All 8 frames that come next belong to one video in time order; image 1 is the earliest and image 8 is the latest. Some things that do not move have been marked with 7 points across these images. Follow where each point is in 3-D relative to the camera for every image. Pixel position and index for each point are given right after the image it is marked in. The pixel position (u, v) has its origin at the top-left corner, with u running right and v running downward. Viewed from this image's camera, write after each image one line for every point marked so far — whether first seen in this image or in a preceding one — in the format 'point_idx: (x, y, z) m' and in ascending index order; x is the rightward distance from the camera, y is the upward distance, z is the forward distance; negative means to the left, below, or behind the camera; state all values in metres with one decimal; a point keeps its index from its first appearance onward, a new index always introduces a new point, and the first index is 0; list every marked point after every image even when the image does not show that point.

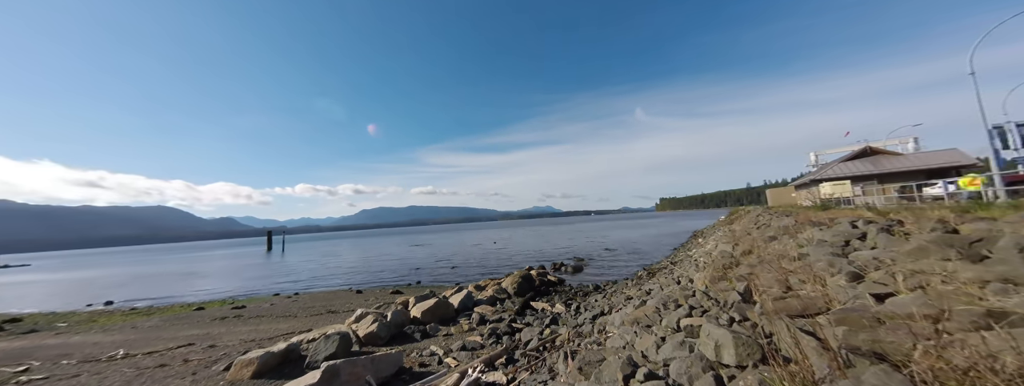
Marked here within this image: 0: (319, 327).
0: (-7.0, -4.8, +10.9) m
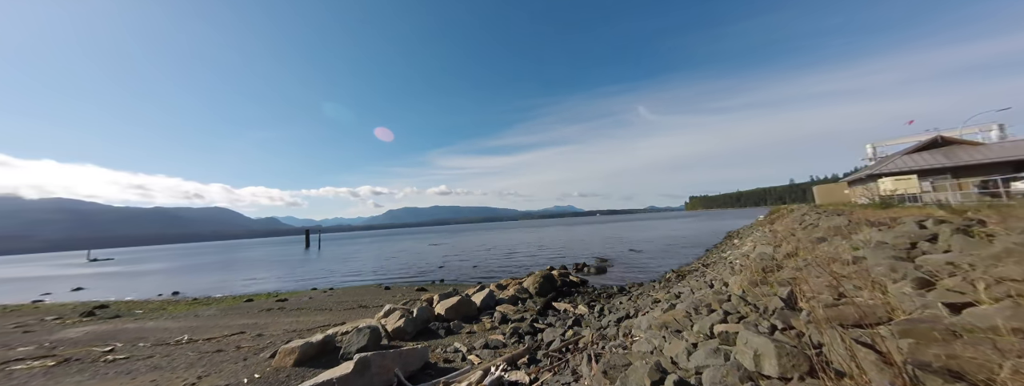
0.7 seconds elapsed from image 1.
0: (-6.2, -4.9, +11.6) m
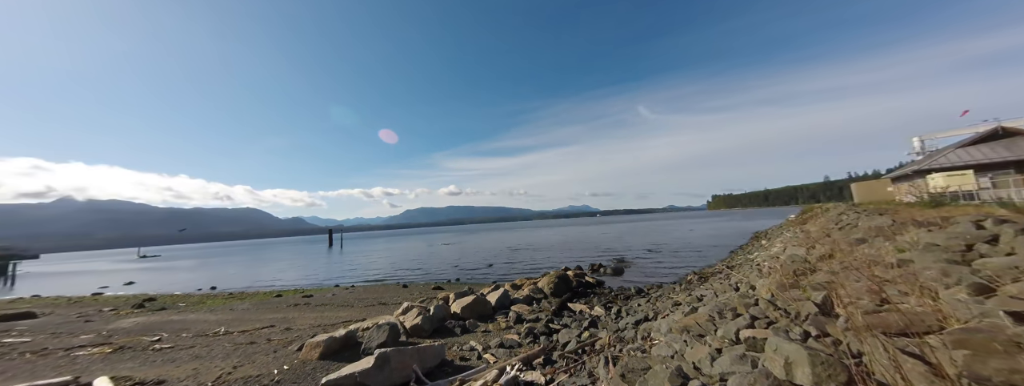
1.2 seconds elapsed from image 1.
0: (-5.7, -5.0, +12.1) m
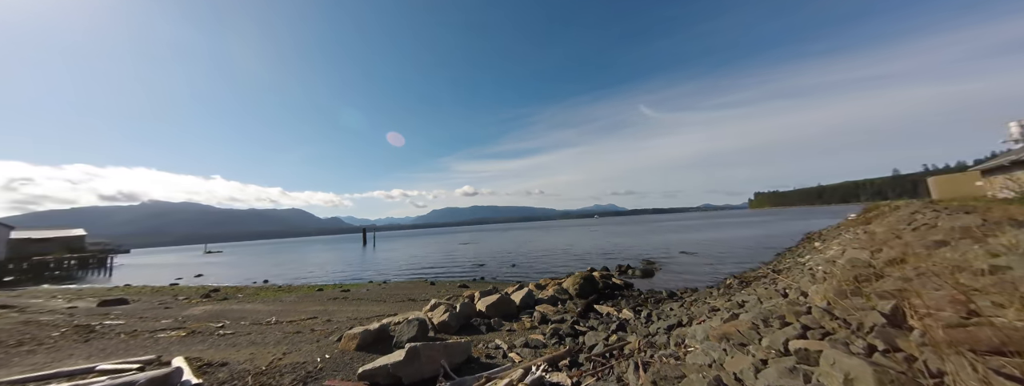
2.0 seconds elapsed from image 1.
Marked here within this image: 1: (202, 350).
0: (-4.7, -5.0, +12.7) m
1: (-10.7, -5.4, +10.4) m
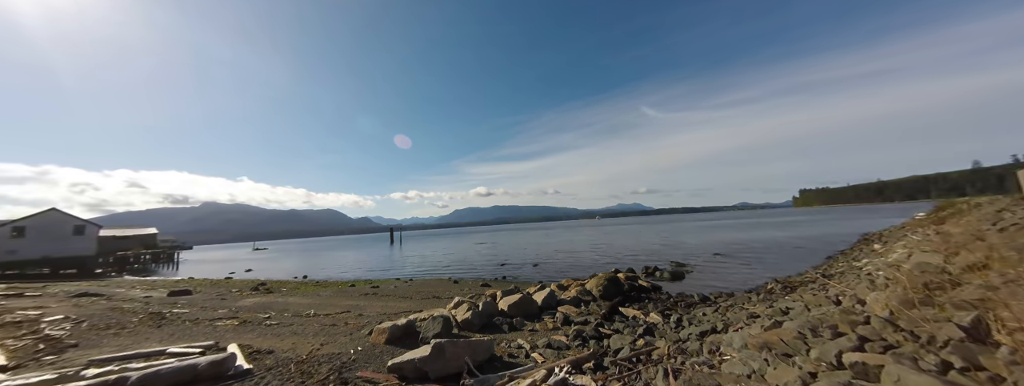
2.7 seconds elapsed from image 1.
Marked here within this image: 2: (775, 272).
0: (-3.7, -5.1, +13.1) m
1: (-9.9, -5.5, +11.5) m
2: (+14.9, -4.4, +16.9) m
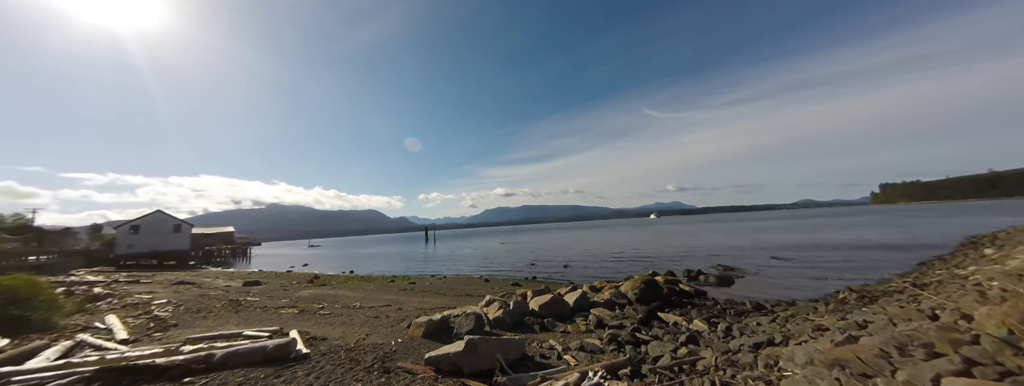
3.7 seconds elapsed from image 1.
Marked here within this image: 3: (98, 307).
0: (-2.3, -5.1, +13.5) m
1: (-8.7, -5.6, +12.7) m
2: (+16.6, -4.1, +14.6) m
3: (-18.8, -5.2, +13.7) m
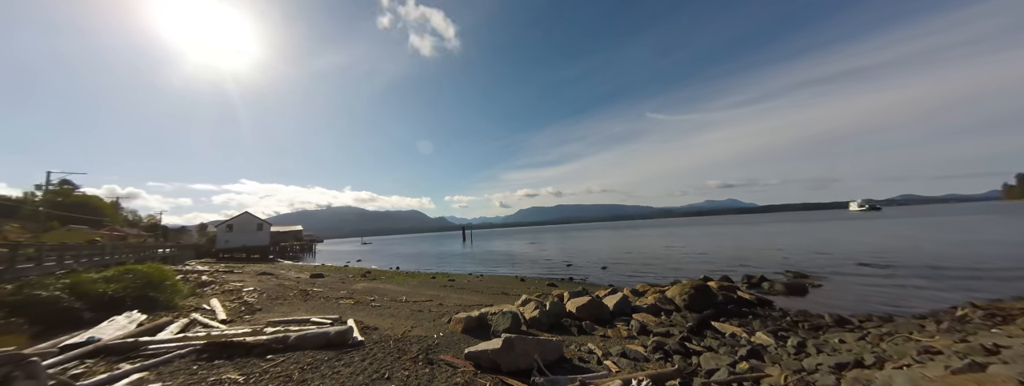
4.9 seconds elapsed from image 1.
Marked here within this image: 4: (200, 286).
0: (-0.7, -5.0, +13.5) m
1: (-7.1, -5.7, +13.9) m
2: (+18.2, -3.7, +11.5) m
3: (-16.9, -5.4, +16.5) m
4: (-17.9, -5.3, +17.2) m
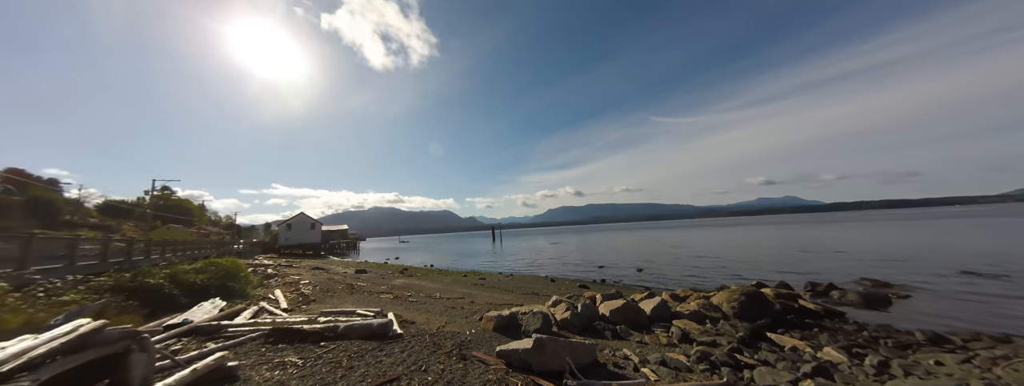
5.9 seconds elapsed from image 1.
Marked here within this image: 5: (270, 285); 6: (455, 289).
0: (+0.7, -5.0, +13.6) m
1: (-5.6, -5.7, +14.6) m
2: (+19.1, -3.6, +9.3) m
3: (-15.0, -5.5, +18.4) m
4: (-16.0, -5.5, +19.3) m
5: (-14.5, -5.5, +17.9) m
6: (-3.1, -5.6, +17.5) m
